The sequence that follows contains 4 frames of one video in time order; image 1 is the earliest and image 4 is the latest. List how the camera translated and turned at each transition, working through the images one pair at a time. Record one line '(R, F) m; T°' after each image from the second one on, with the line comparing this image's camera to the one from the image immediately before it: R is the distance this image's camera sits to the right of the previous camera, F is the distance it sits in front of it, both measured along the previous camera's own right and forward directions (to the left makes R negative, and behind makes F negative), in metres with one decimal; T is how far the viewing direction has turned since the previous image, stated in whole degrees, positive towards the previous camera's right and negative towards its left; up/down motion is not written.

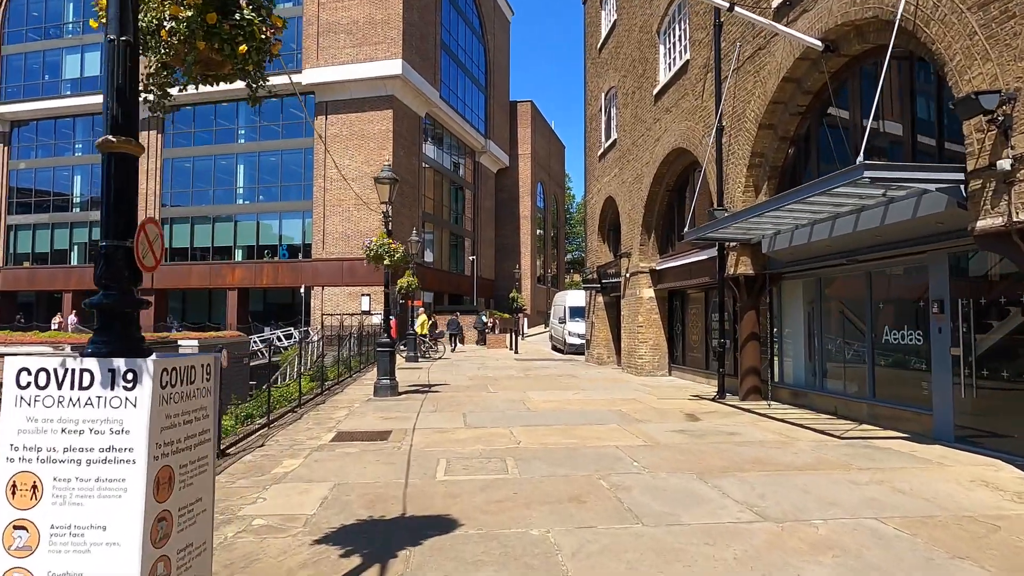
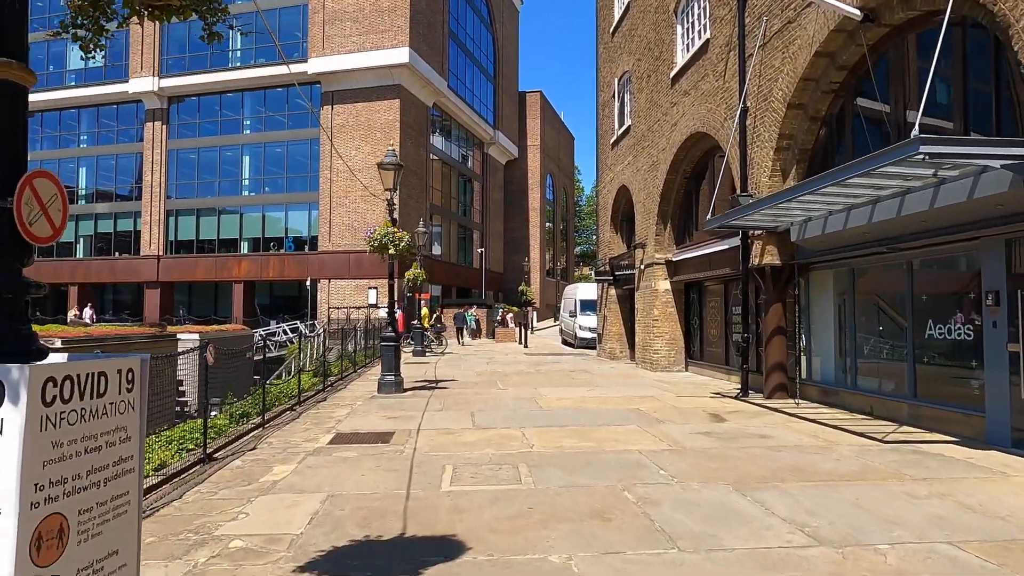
(0.0, +0.6) m; -1°
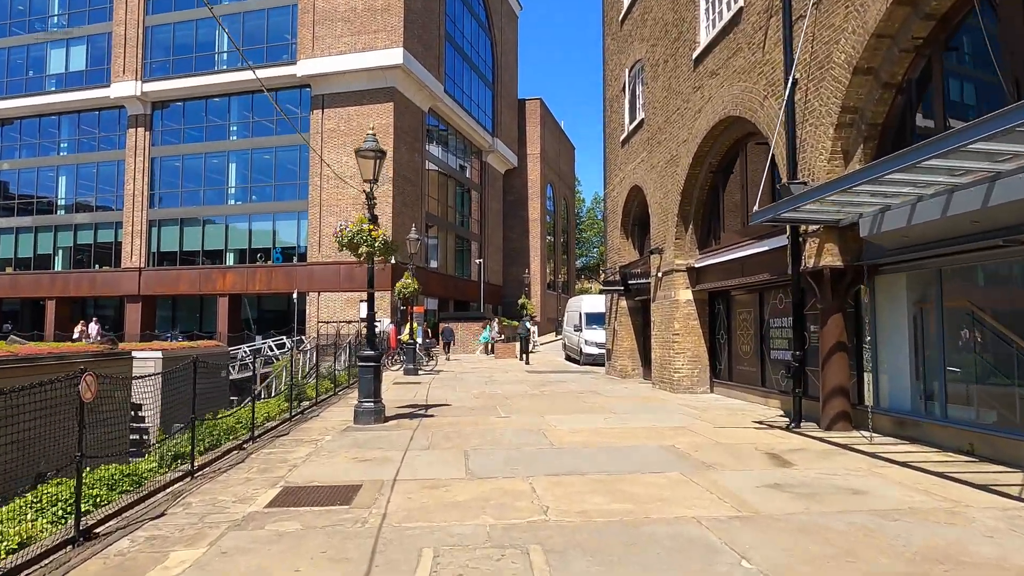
(-0.1, +1.9) m; 0°
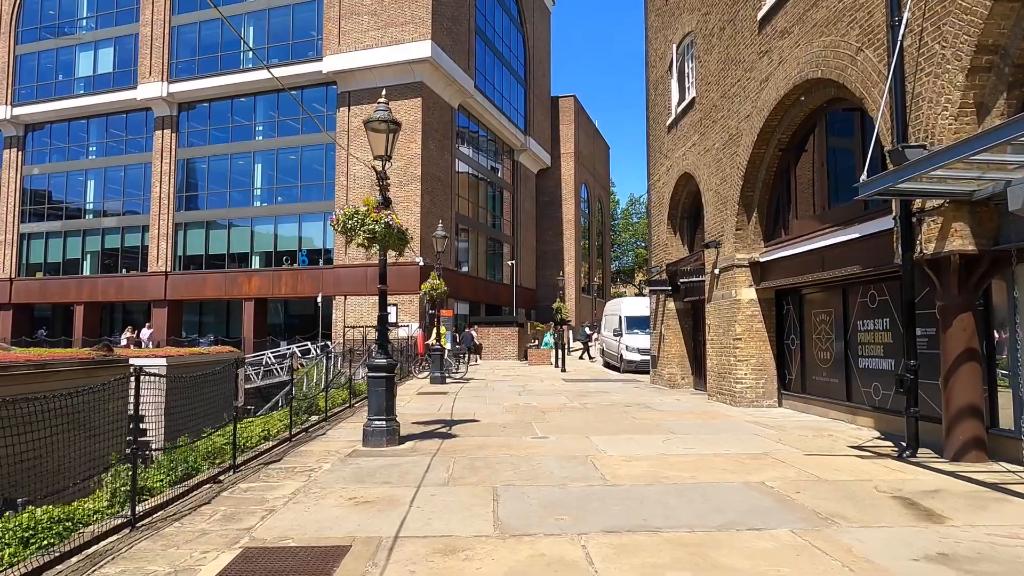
(-0.1, +1.7) m; -3°
